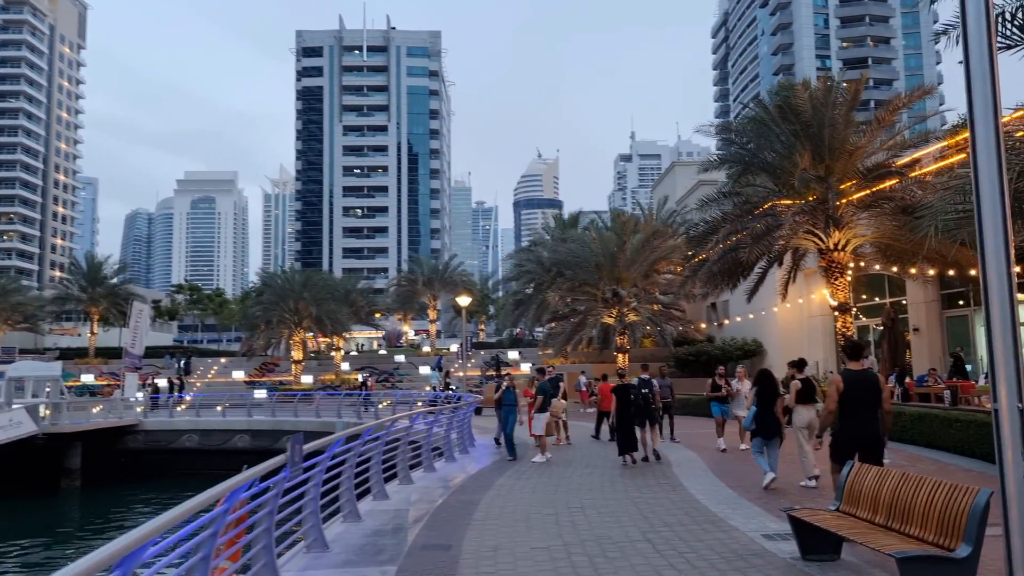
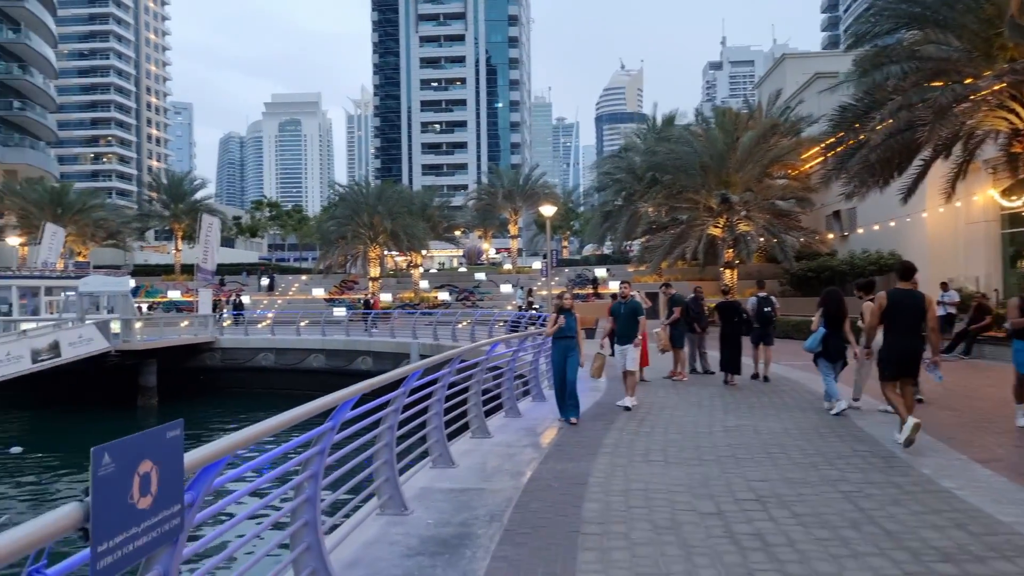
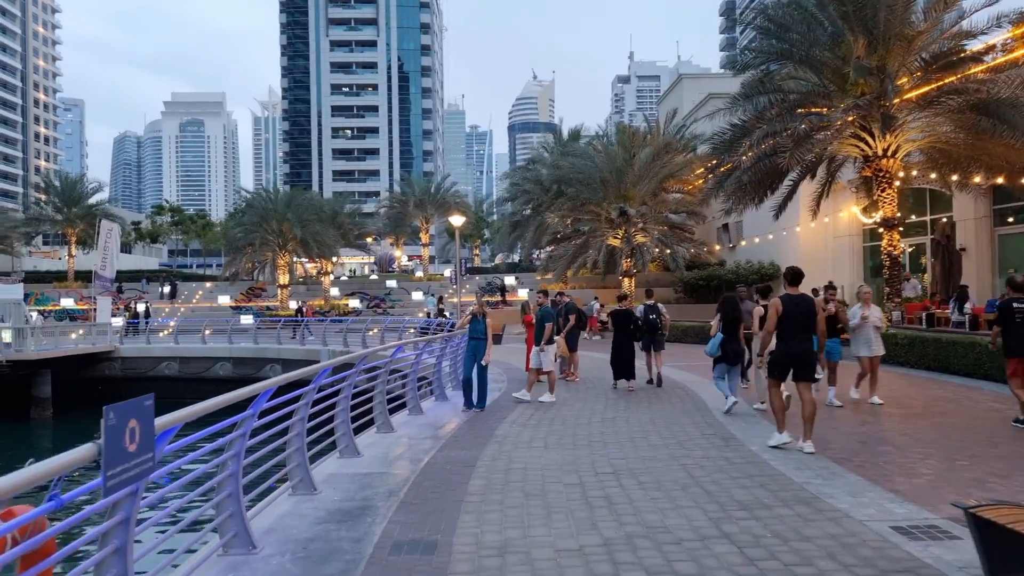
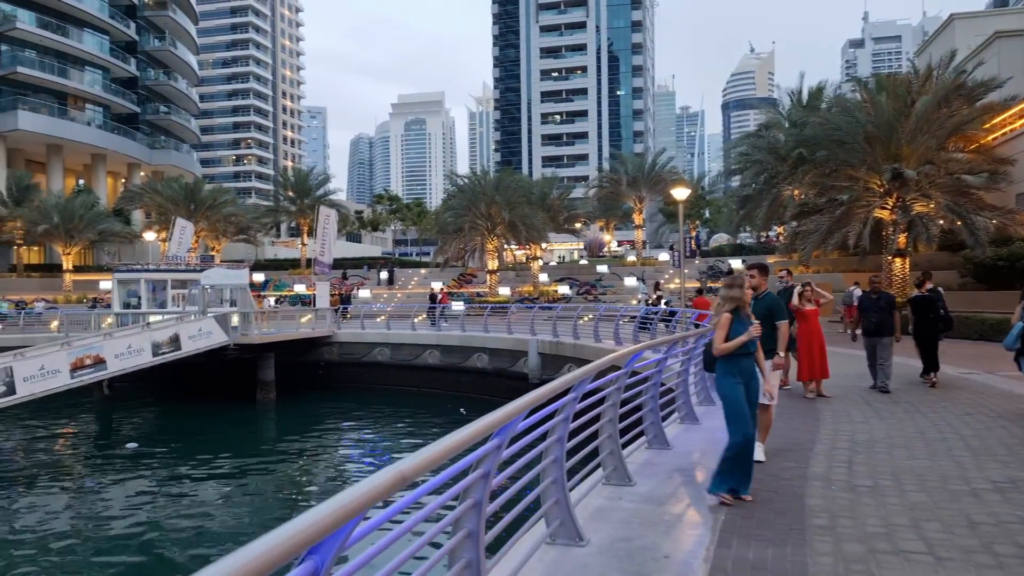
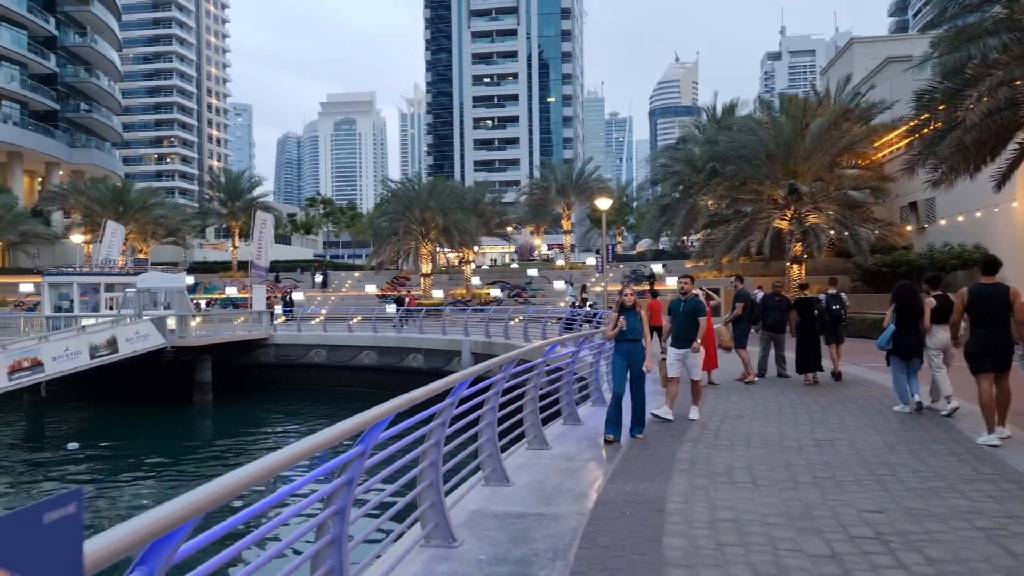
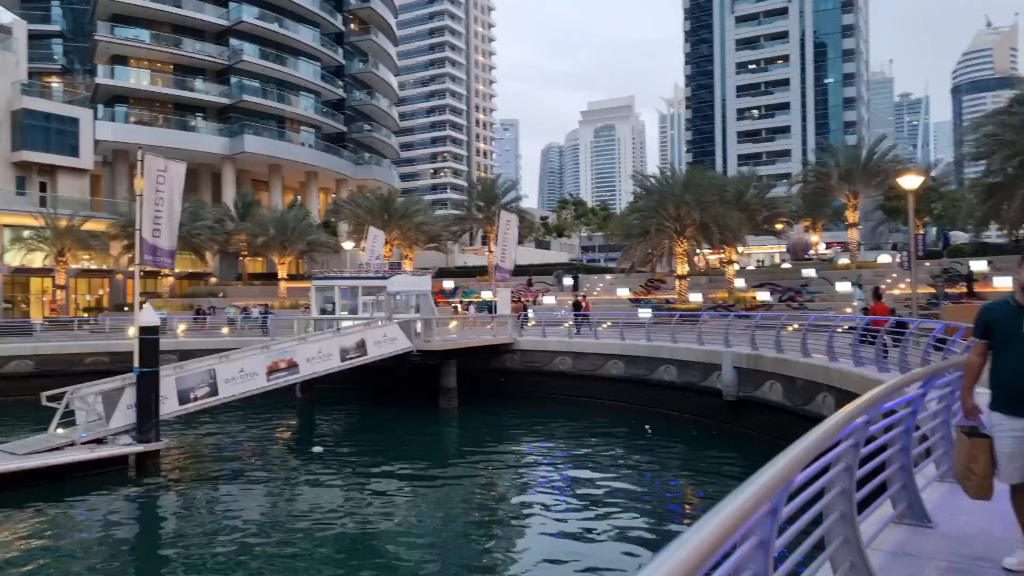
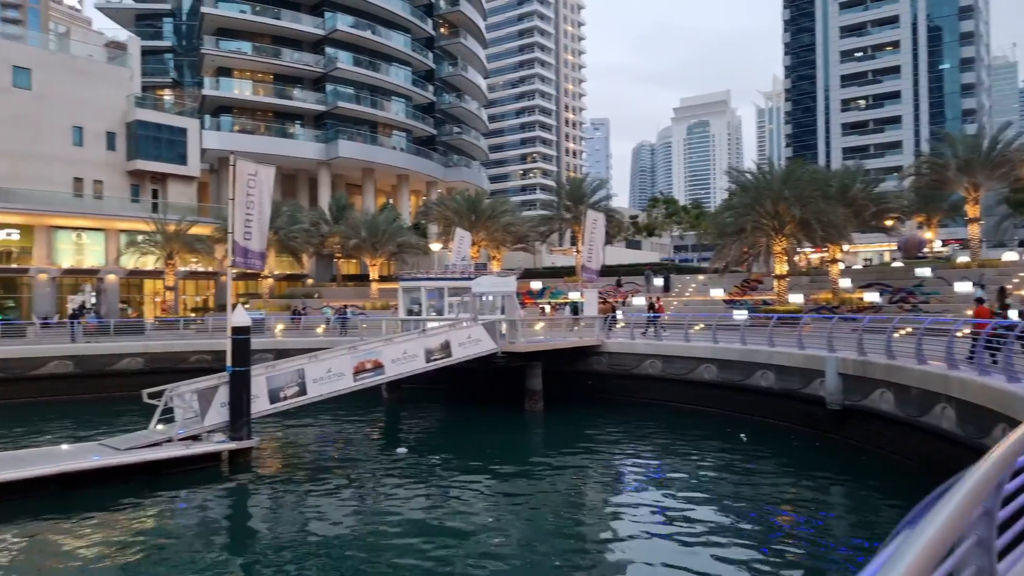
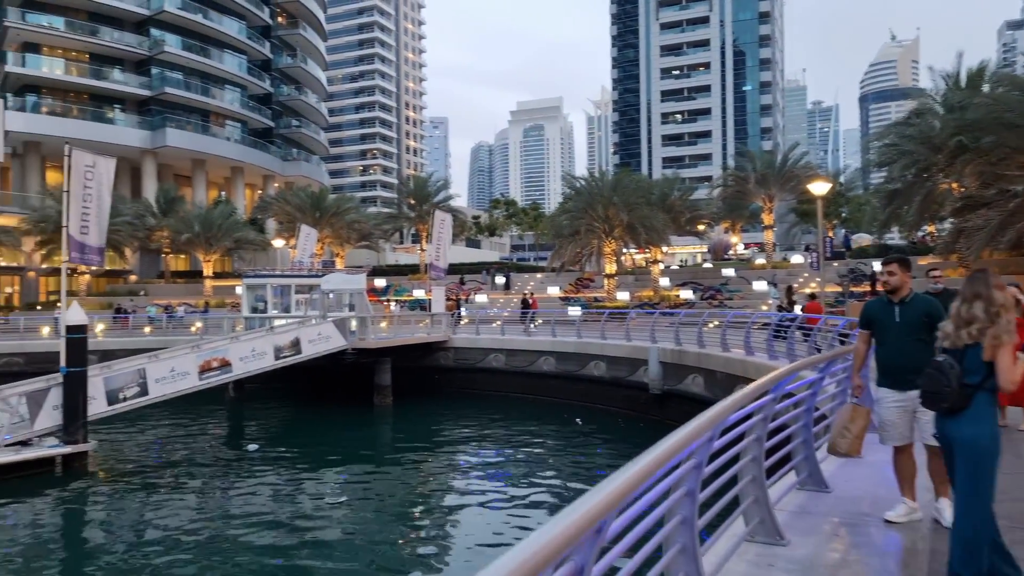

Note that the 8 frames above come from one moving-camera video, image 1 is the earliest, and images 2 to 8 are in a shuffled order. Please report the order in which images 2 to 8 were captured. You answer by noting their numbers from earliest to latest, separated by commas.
3, 2, 5, 4, 8, 6, 7
